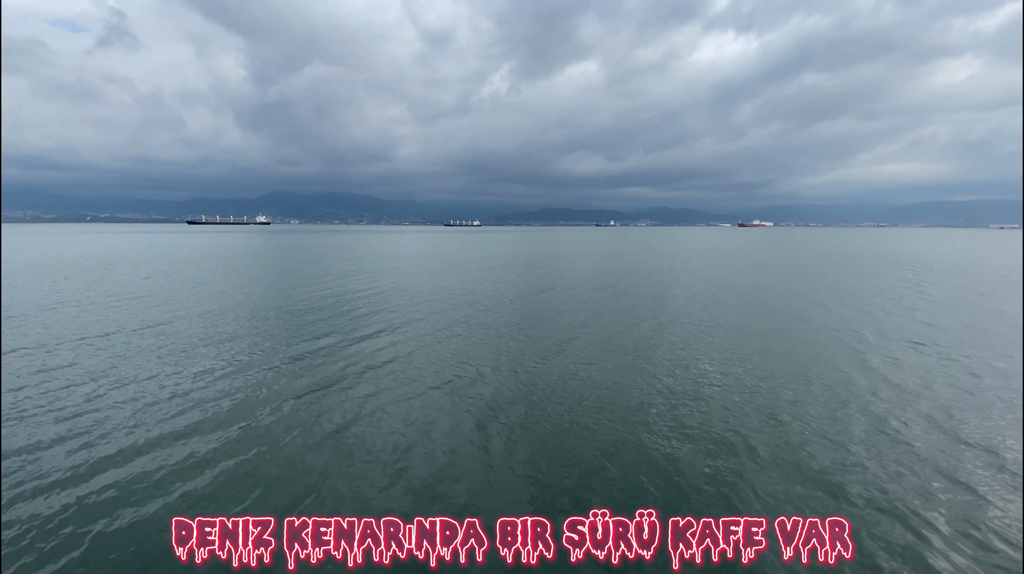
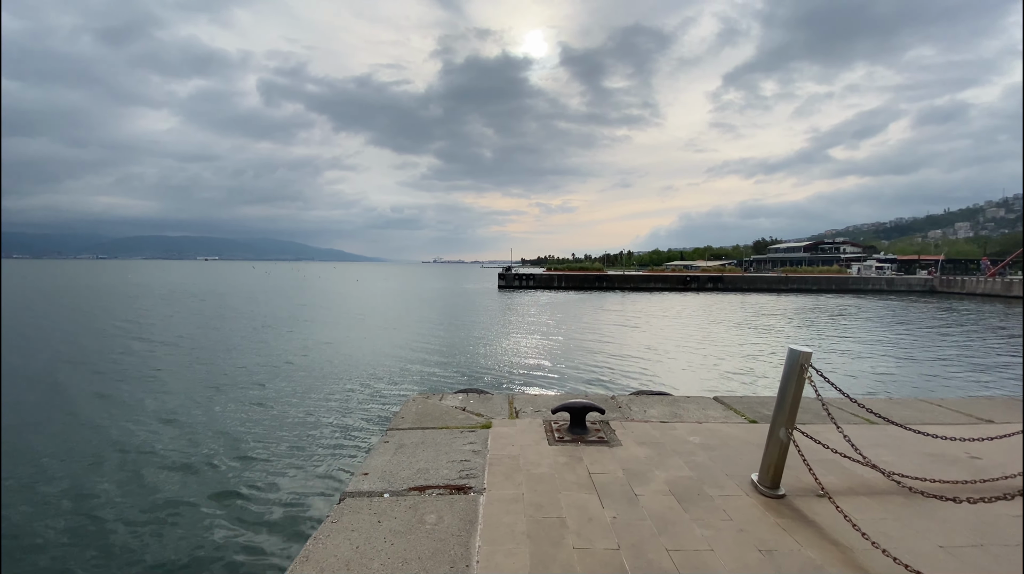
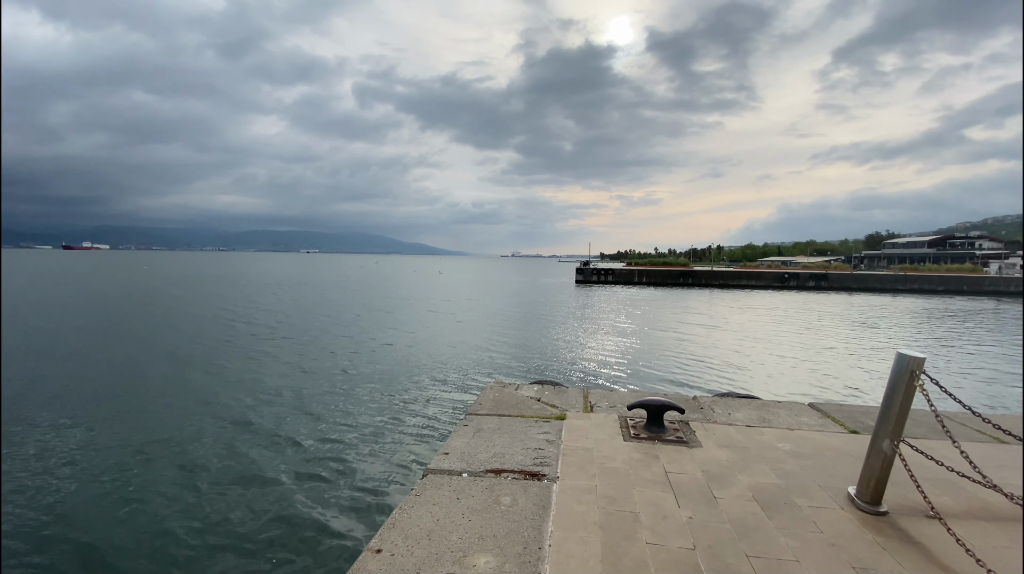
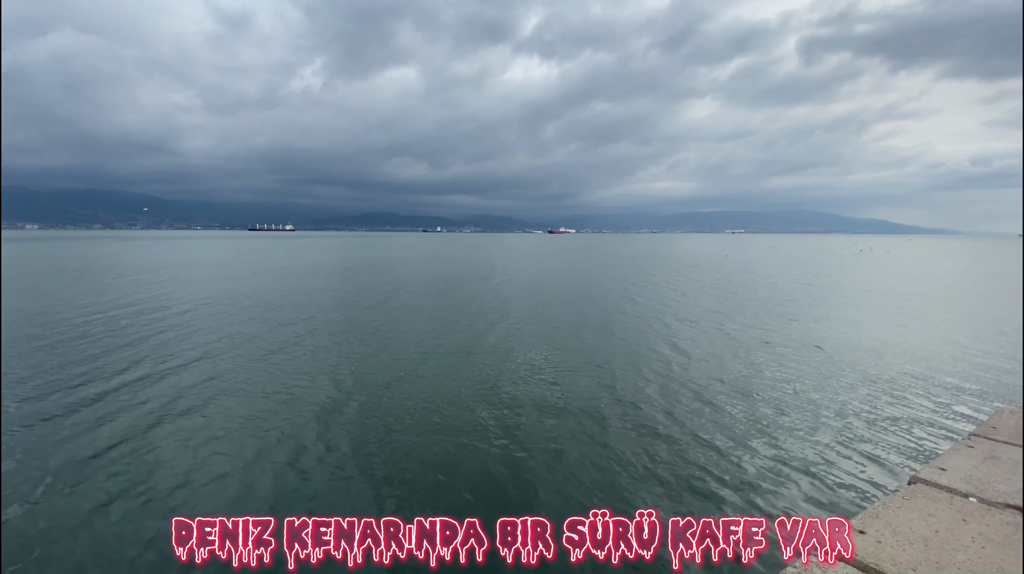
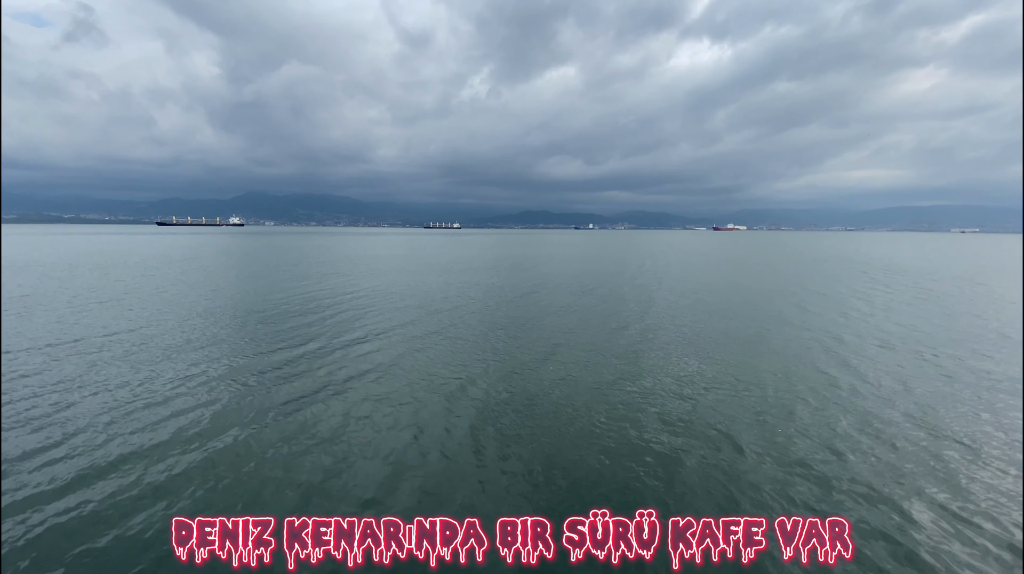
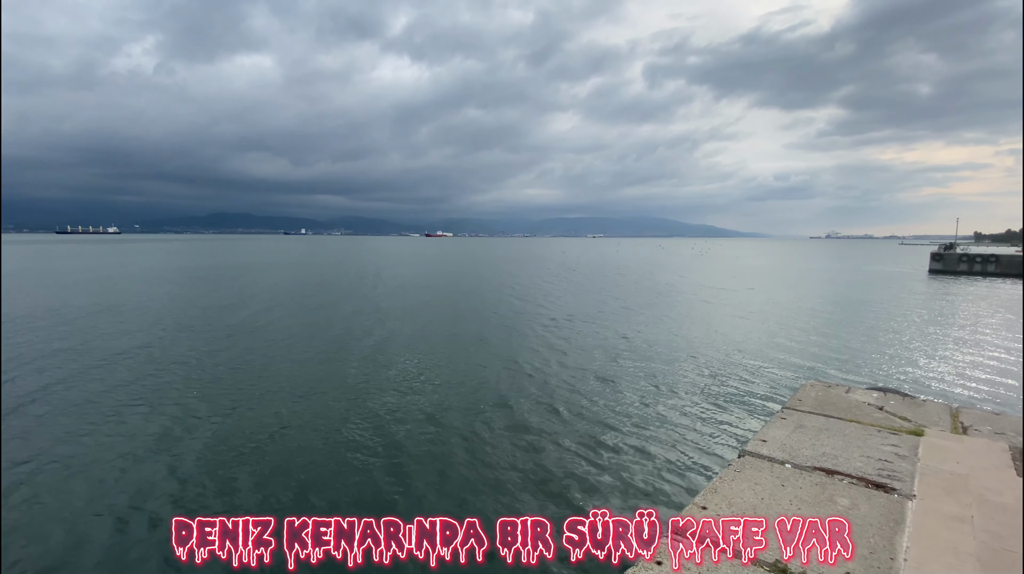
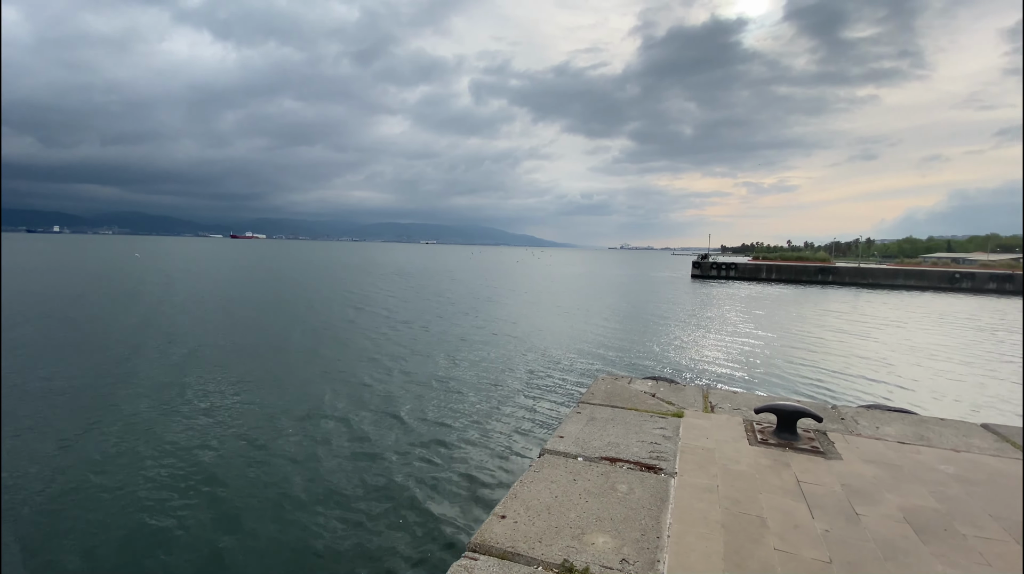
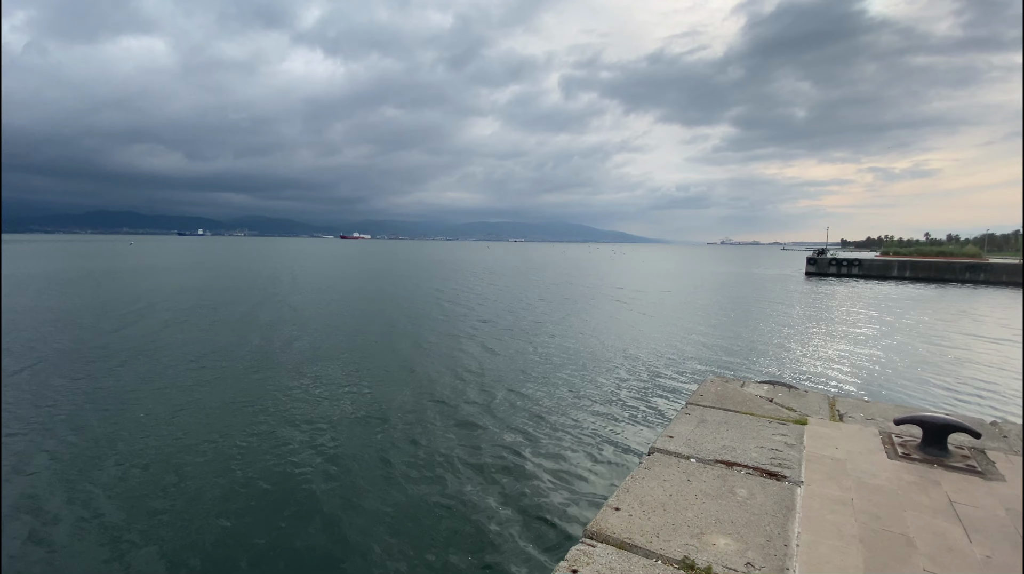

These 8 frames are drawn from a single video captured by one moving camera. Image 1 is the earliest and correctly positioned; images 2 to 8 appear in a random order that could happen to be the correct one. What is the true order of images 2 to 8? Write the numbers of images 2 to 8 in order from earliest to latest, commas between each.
5, 4, 6, 8, 7, 3, 2
